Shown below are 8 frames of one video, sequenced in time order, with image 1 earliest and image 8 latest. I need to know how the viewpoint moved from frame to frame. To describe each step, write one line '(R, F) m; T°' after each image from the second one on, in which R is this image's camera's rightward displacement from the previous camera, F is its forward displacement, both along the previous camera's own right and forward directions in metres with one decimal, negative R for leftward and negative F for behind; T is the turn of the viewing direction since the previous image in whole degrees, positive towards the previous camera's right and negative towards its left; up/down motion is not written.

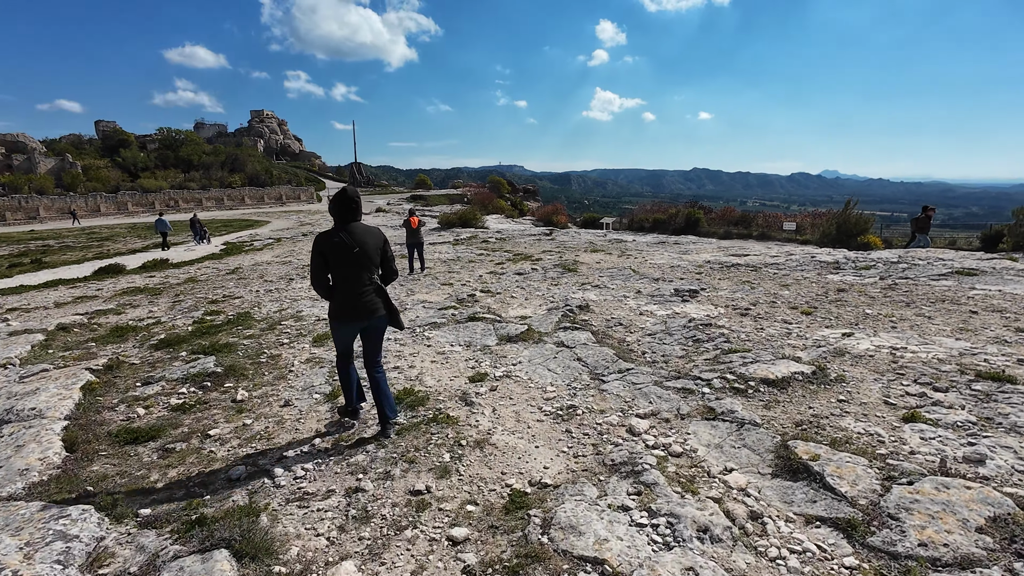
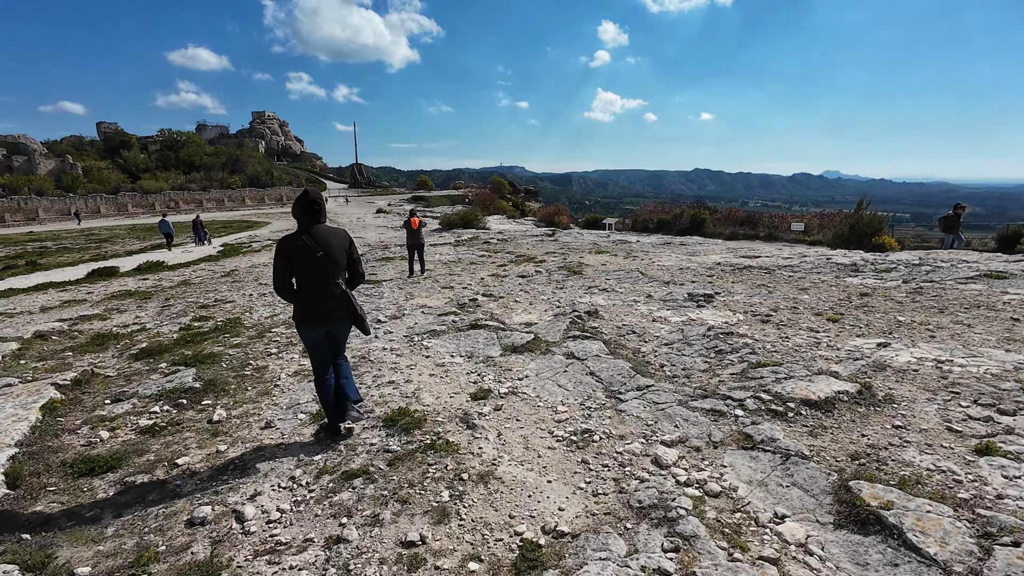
(-0.1, +0.7) m; 0°
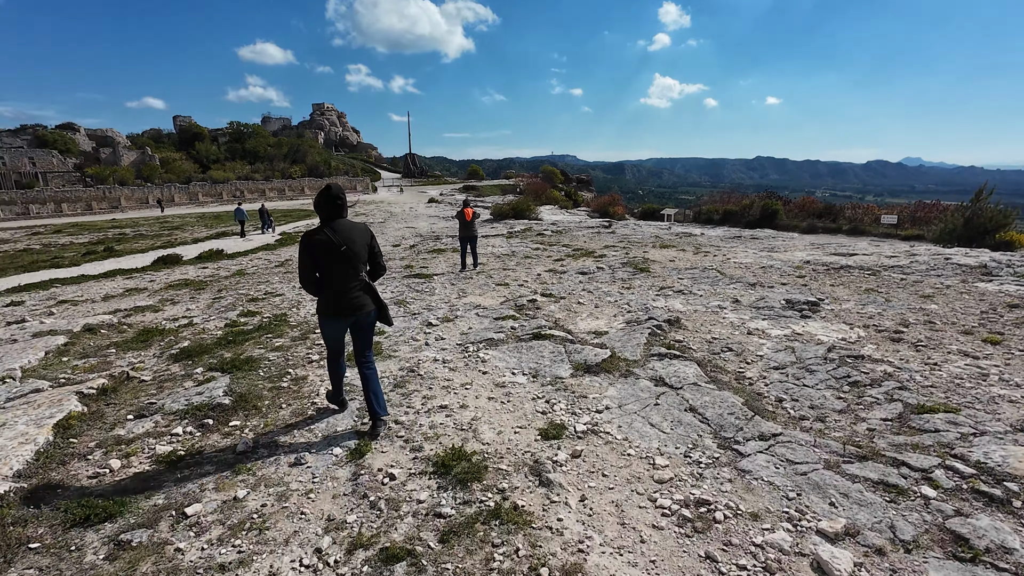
(-0.4, +1.3) m; -6°
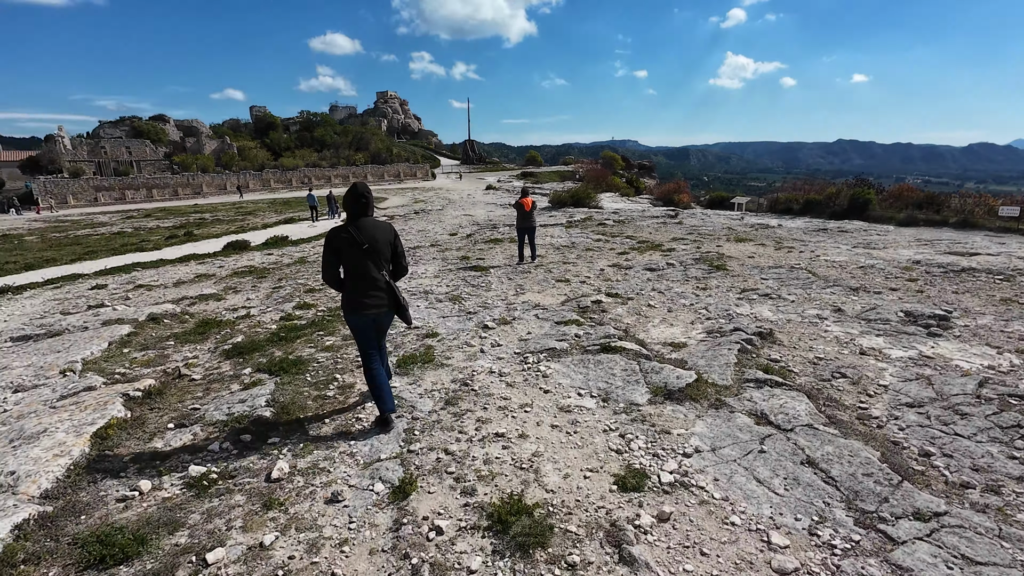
(-0.2, +0.9) m; -7°
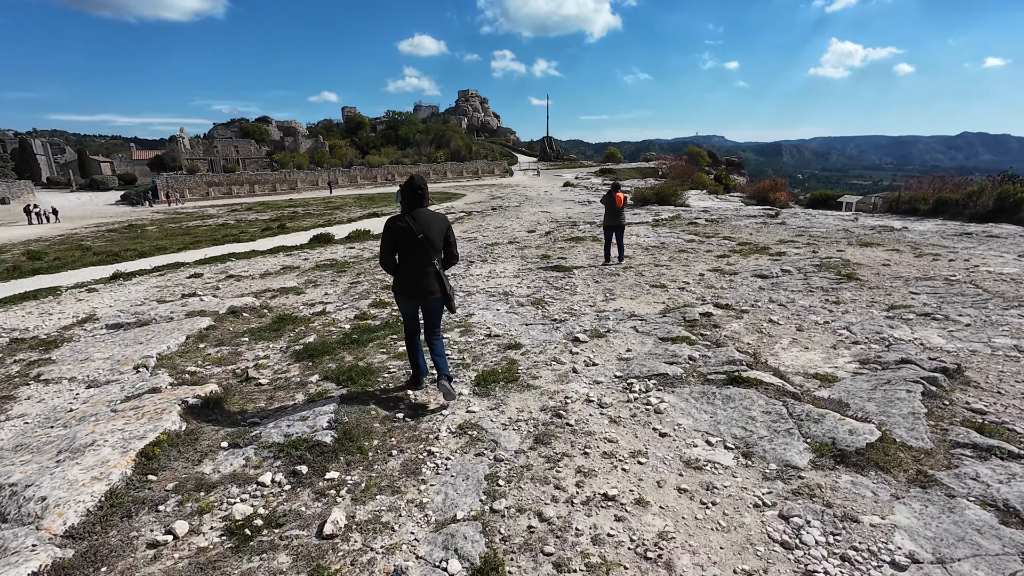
(-0.4, +1.2) m; -9°
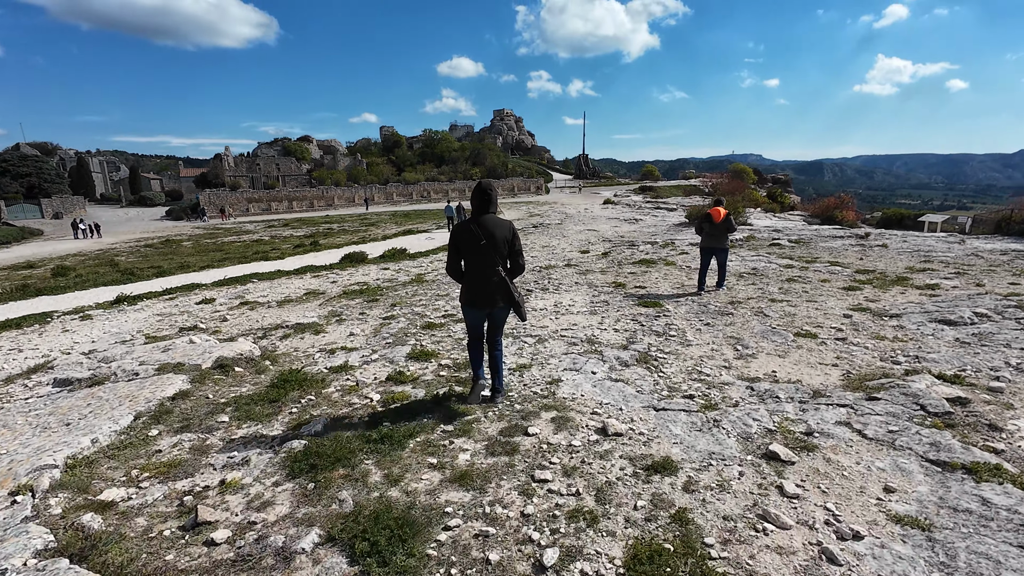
(-1.0, +3.2) m; -4°
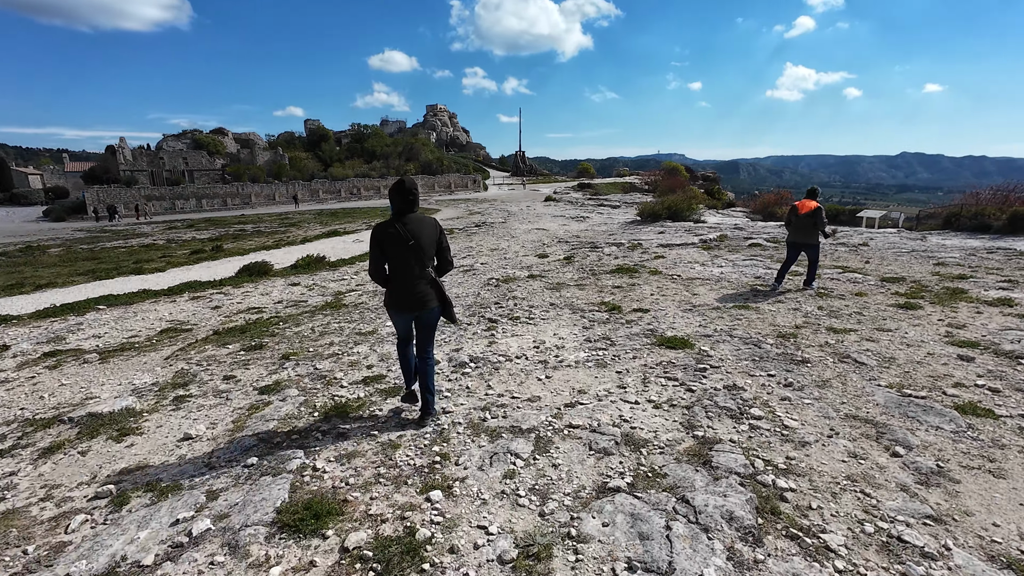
(-0.3, +4.1) m; +7°
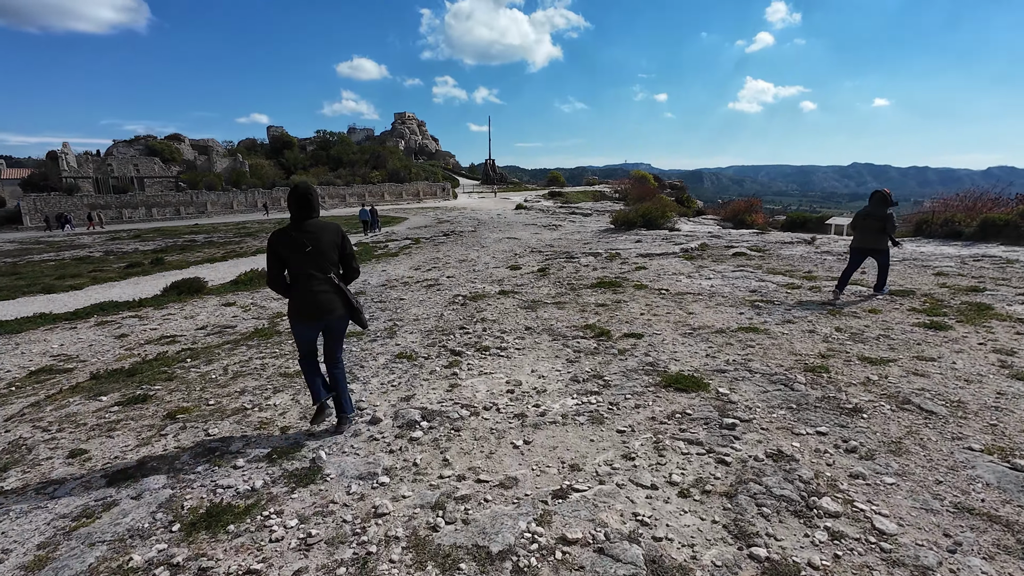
(+0.1, +1.8) m; +3°
